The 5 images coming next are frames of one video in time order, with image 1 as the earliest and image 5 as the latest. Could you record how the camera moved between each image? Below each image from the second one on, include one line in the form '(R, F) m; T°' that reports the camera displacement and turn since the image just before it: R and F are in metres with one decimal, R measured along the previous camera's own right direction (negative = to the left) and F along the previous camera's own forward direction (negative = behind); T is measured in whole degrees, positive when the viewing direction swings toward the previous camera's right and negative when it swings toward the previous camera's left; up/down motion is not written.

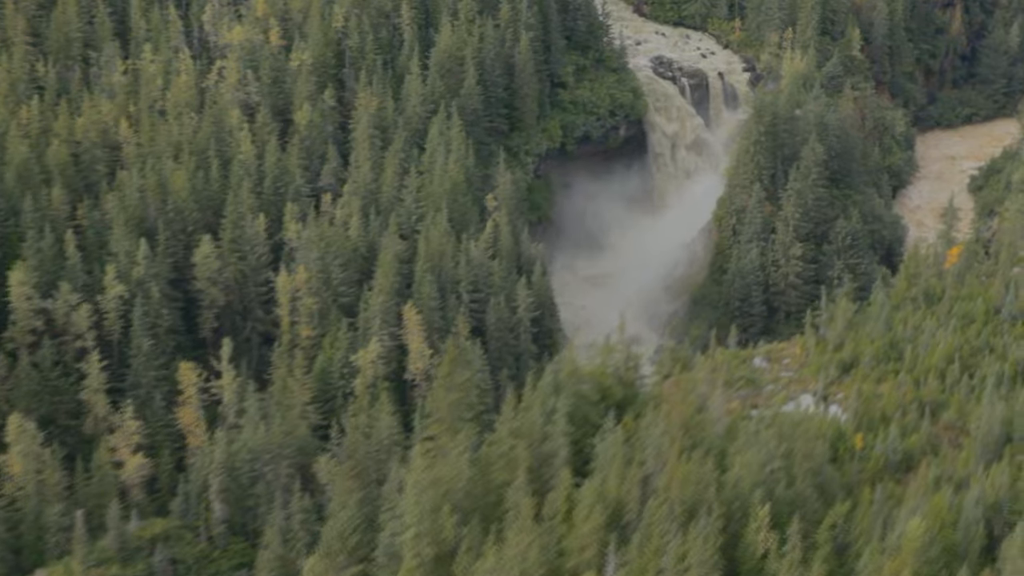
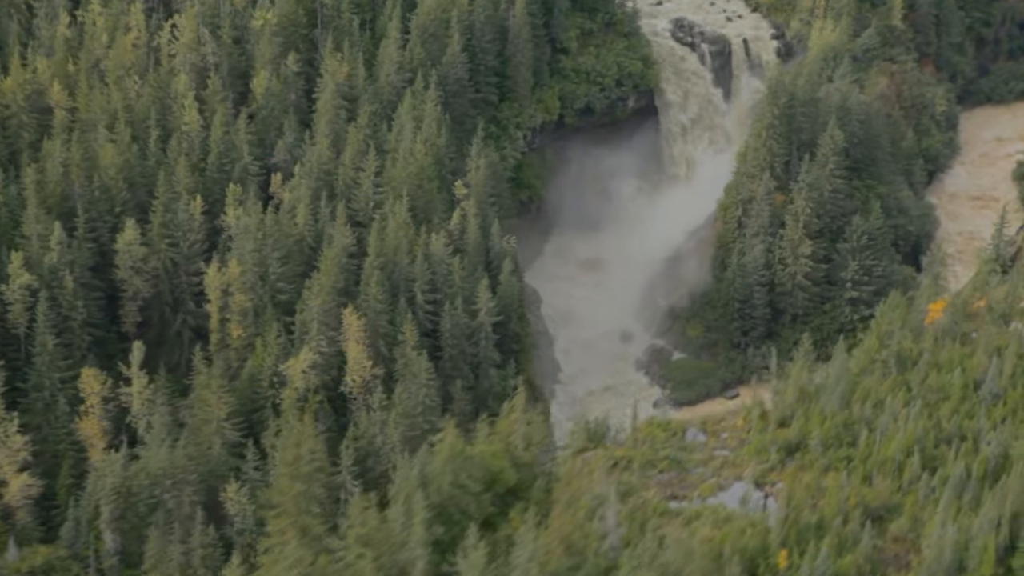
(+1.9, +3.6) m; -2°
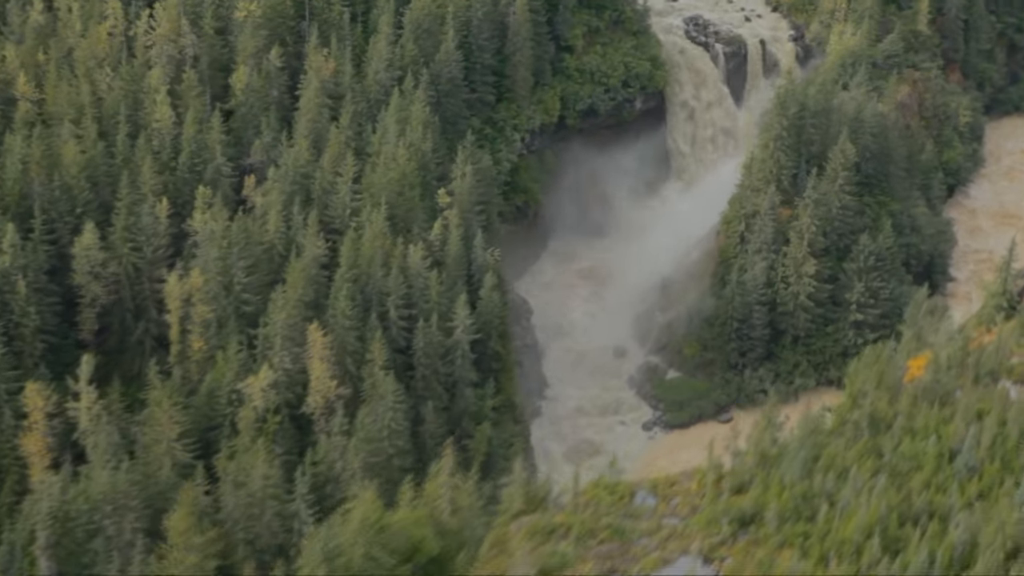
(+1.0, +1.6) m; -1°
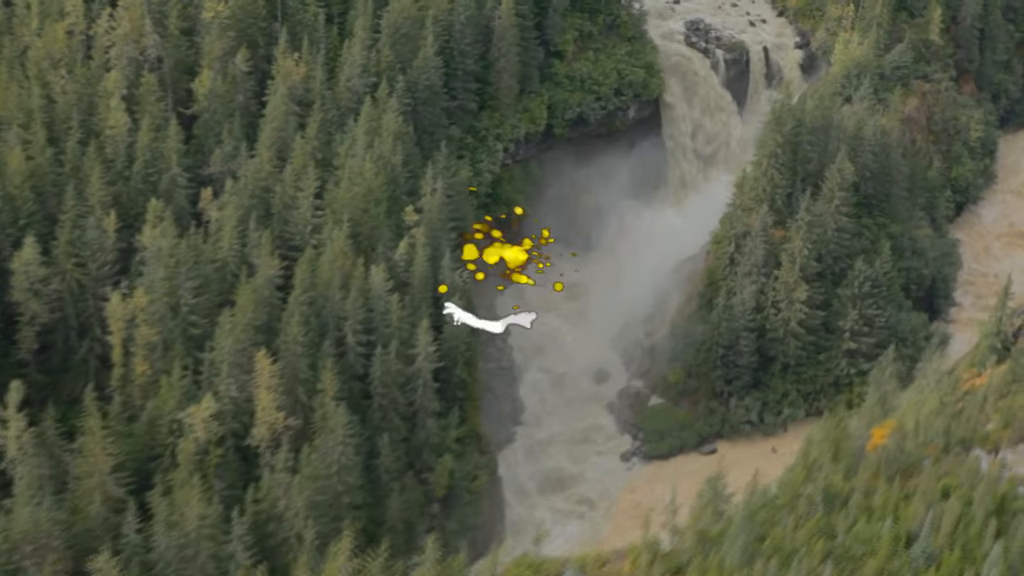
(+1.0, +1.7) m; -1°
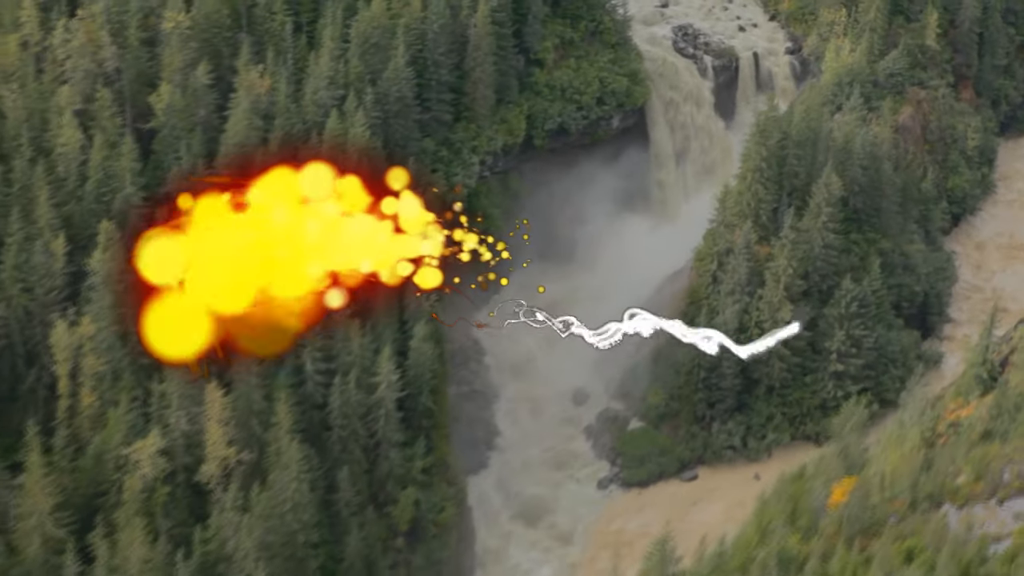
(+0.7, +1.2) m; -1°
